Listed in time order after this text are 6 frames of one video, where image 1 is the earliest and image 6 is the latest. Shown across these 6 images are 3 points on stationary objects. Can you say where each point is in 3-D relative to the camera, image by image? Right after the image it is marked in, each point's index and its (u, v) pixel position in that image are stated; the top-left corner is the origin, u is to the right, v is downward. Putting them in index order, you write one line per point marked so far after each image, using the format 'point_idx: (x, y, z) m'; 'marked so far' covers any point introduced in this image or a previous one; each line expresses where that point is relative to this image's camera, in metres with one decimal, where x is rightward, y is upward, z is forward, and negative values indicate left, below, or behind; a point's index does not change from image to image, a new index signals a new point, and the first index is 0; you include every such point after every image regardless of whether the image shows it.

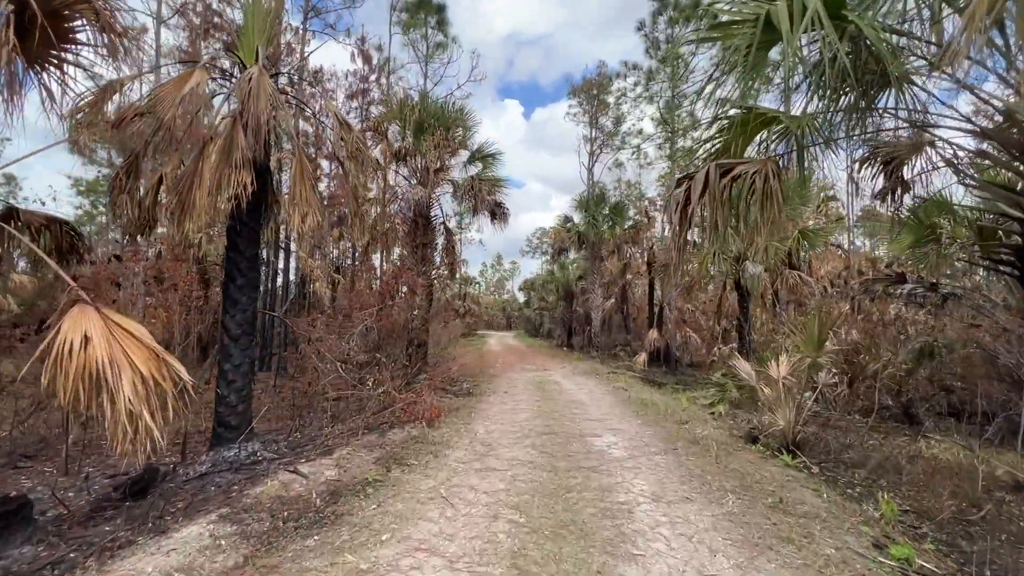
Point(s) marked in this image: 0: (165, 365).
0: (-2.0, -0.4, +2.7) m
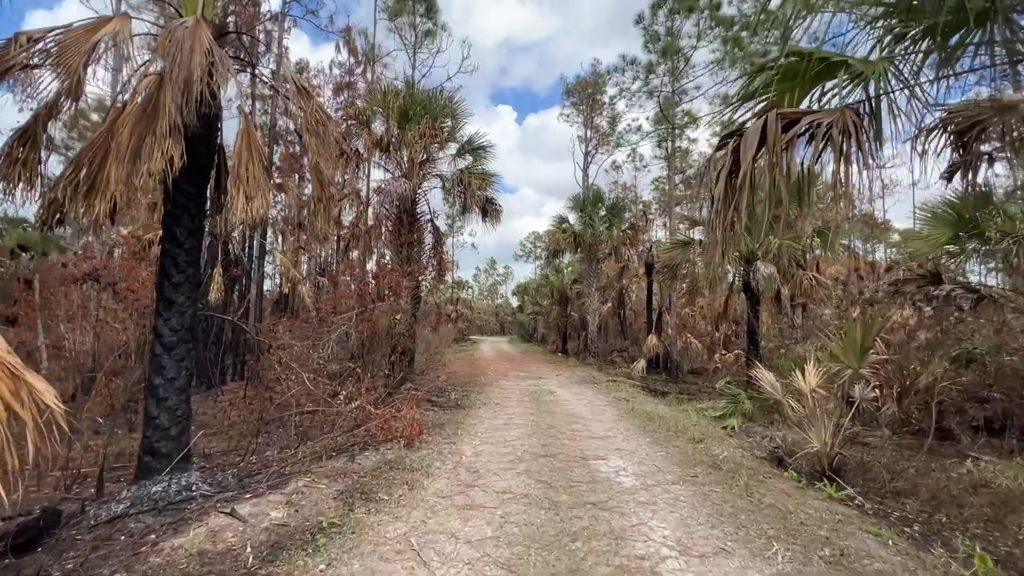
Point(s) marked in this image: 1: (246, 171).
0: (-2.1, -0.4, +2.0) m
1: (-2.1, +0.9, +3.6) m
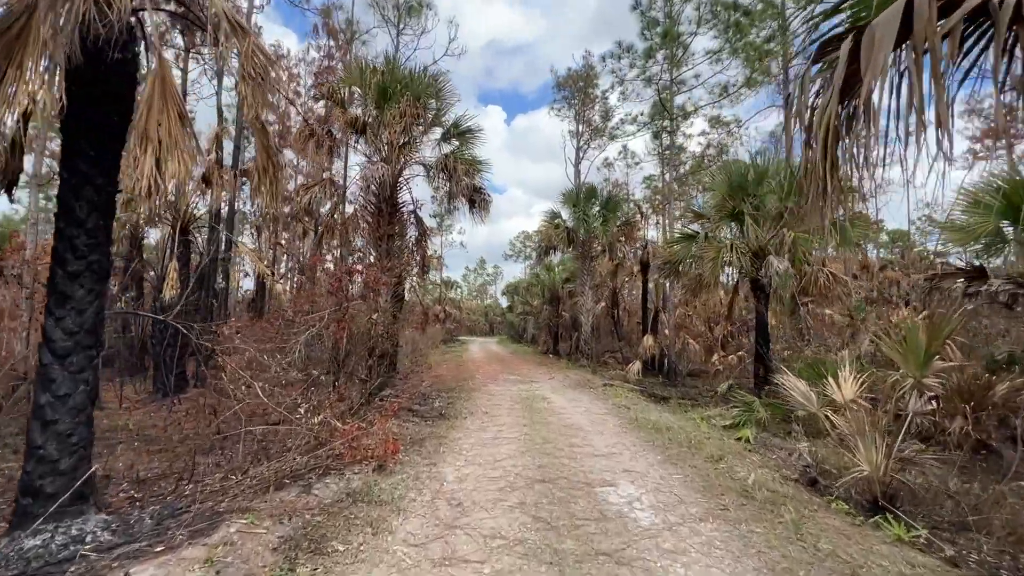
0: (-2.1, -0.3, +1.2) m
1: (-2.1, +1.0, +2.8) m
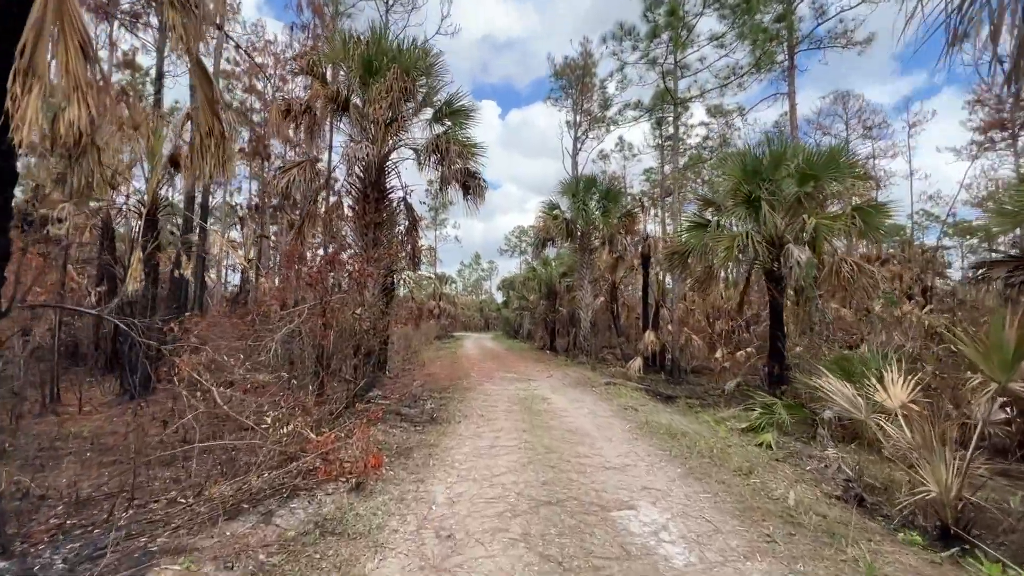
0: (-2.1, -0.3, +0.6) m
1: (-2.1, +1.0, +2.2) m
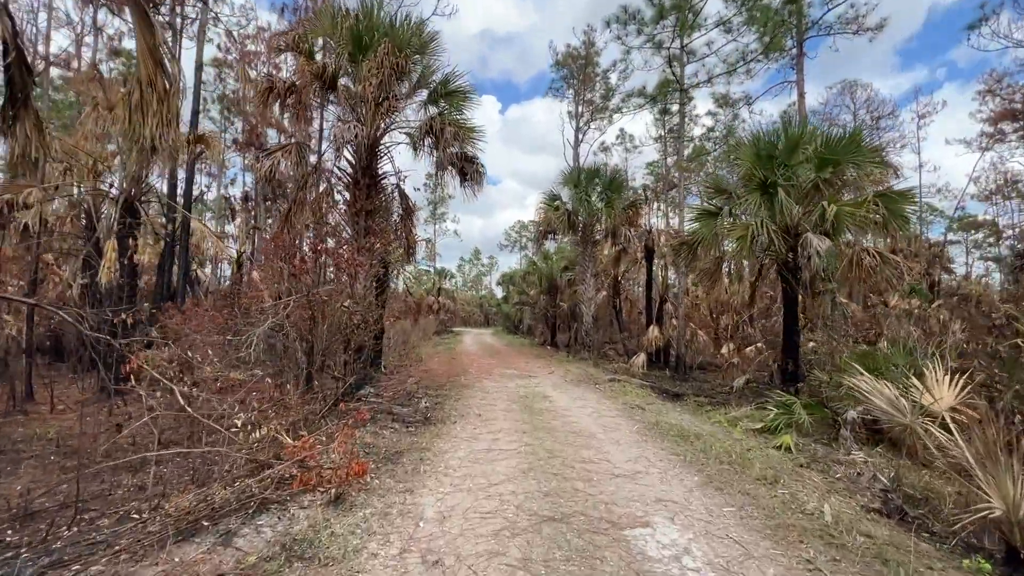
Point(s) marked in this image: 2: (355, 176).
0: (-2.1, -0.2, +0.2) m
1: (-2.1, +1.1, +1.8) m
2: (-2.4, +1.7, +6.9) m
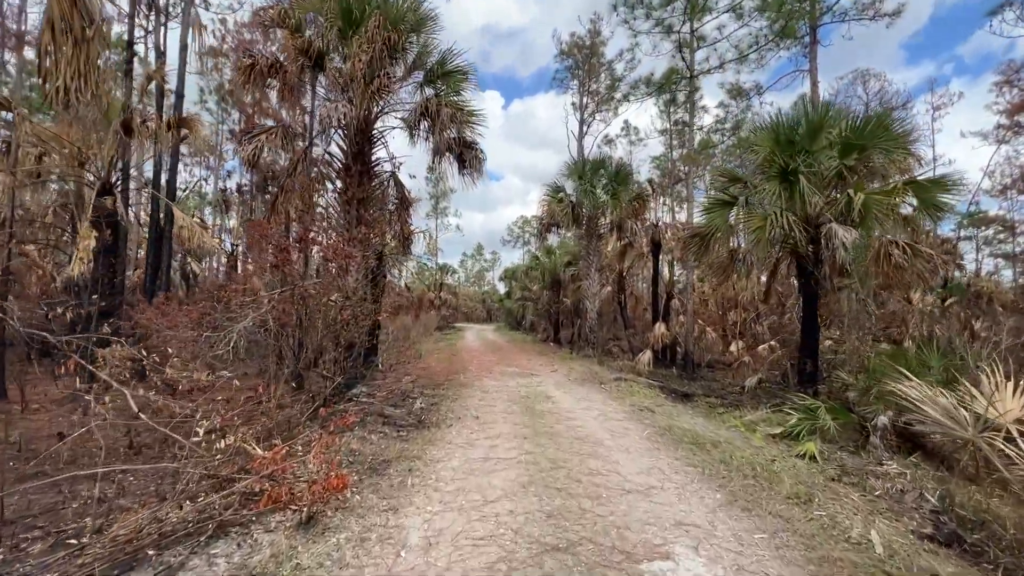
0: (-2.1, -0.2, -0.2) m
1: (-2.1, +1.2, +1.3) m
2: (-2.3, +1.8, +6.5) m
